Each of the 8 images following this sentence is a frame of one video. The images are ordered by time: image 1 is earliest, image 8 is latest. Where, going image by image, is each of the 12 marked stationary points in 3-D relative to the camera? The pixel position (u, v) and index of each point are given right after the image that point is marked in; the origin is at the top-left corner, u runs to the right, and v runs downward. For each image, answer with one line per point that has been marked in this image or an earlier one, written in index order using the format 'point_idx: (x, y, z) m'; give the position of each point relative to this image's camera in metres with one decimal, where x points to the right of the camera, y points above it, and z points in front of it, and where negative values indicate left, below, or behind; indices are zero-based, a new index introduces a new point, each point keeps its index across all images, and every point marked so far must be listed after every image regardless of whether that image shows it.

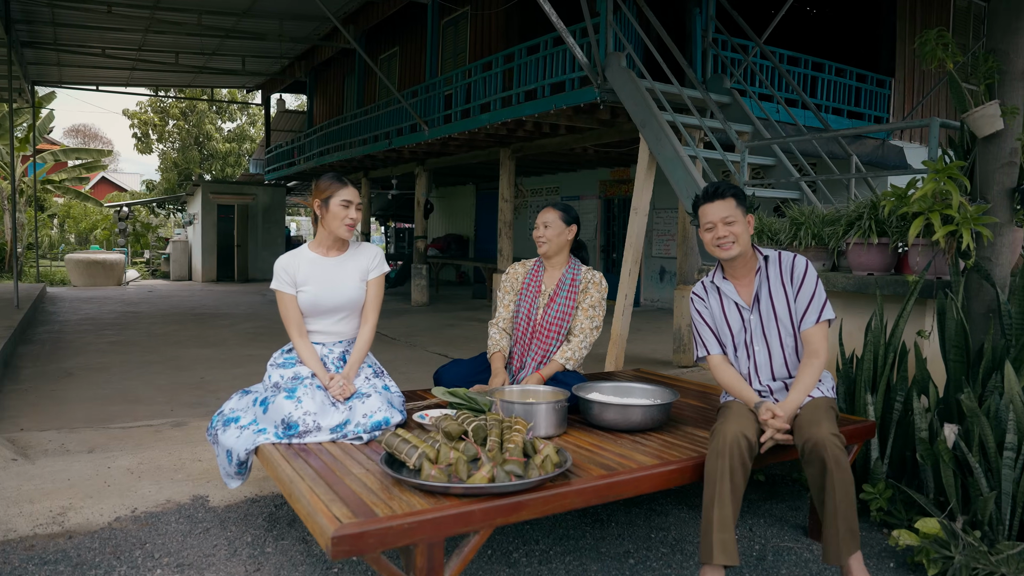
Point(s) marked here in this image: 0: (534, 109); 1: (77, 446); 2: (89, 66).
0: (+0.2, +1.6, +7.0) m
1: (-2.3, -0.8, +4.1) m
2: (-7.0, +3.7, +12.9) m
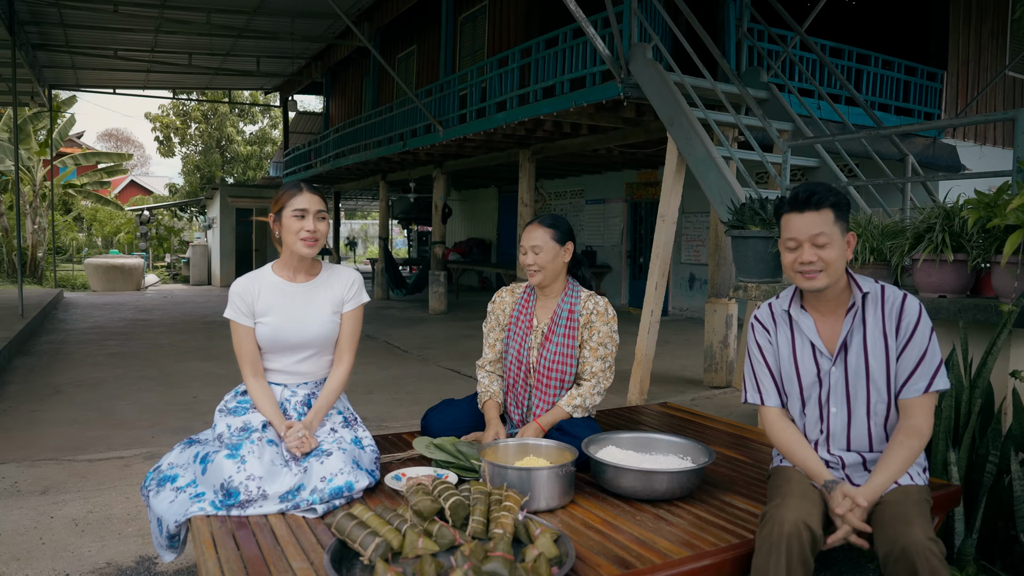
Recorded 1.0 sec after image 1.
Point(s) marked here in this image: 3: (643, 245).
0: (+0.3, +1.5, +6.5) m
1: (-2.3, -0.9, +3.6) m
2: (-6.6, +3.6, +12.6) m
3: (+2.0, +0.7, +12.1) m
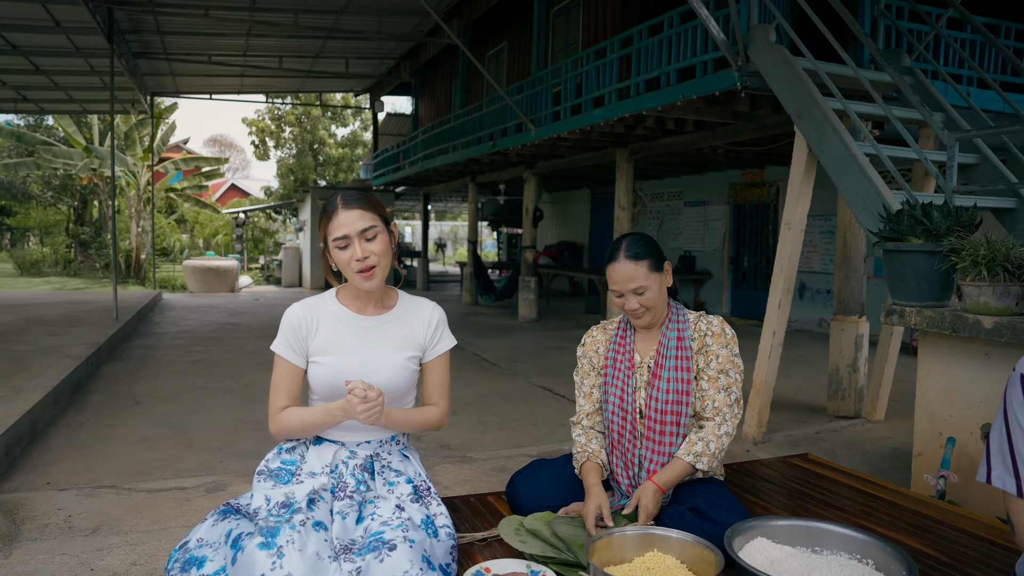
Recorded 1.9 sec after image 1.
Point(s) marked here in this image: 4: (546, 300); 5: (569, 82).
0: (+1.1, +1.4, +5.9) m
1: (-1.8, -1.0, +3.3) m
2: (-5.1, +3.5, +12.7) m
3: (+3.4, +0.5, +11.3) m
4: (+0.6, -0.2, +13.5) m
5: (+0.5, +2.0, +7.4) m
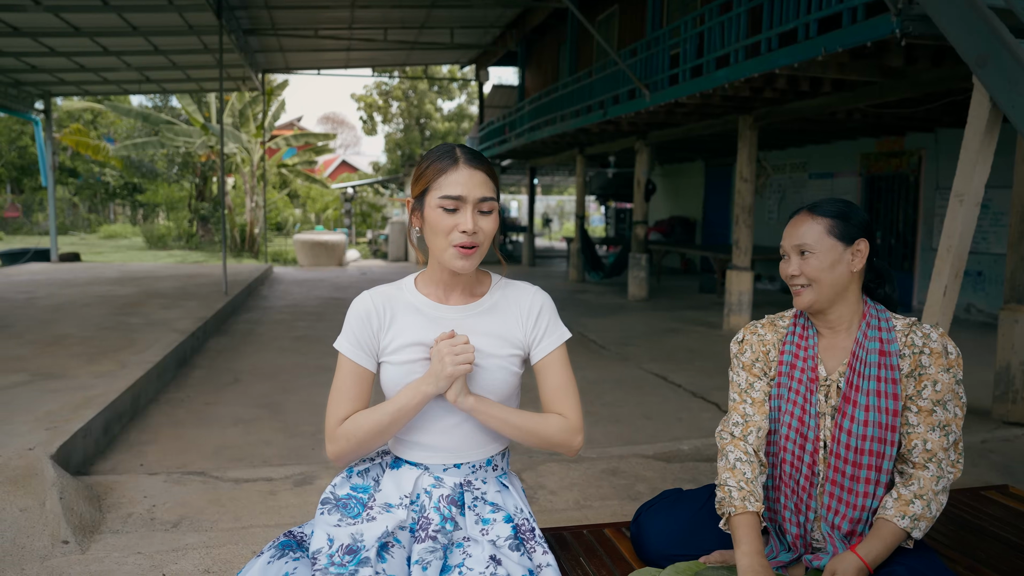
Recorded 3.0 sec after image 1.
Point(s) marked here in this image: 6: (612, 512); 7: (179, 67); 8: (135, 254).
0: (+1.9, +1.6, +5.2) m
1: (-1.4, -0.9, +3.1) m
2: (-3.3, +4.0, +12.7) m
3: (+4.9, +0.8, +10.3) m
4: (+2.4, +0.2, +12.9) m
5: (+1.5, +2.1, +6.7) m
6: (+0.4, -0.9, +3.1) m
7: (-5.2, +3.4, +12.0) m
8: (-8.7, +0.8, +17.9) m
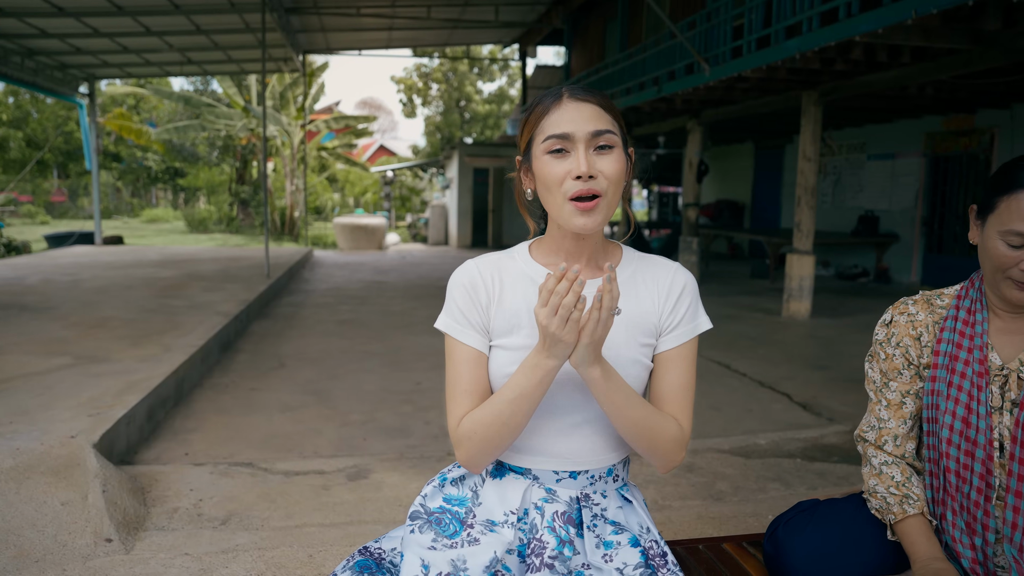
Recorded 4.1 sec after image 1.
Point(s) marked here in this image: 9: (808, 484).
0: (+2.3, +1.7, +4.8) m
1: (-1.1, -0.8, +2.9) m
2: (-2.6, +4.2, +12.5) m
3: (+5.5, +1.0, +9.7) m
4: (+3.1, +0.4, +12.5) m
5: (+2.0, +2.3, +6.3) m
6: (+0.7, -0.8, +2.8) m
7: (-4.5, +3.7, +11.8) m
8: (-7.8, +1.2, +17.9) m
9: (+1.2, -0.8, +3.2) m
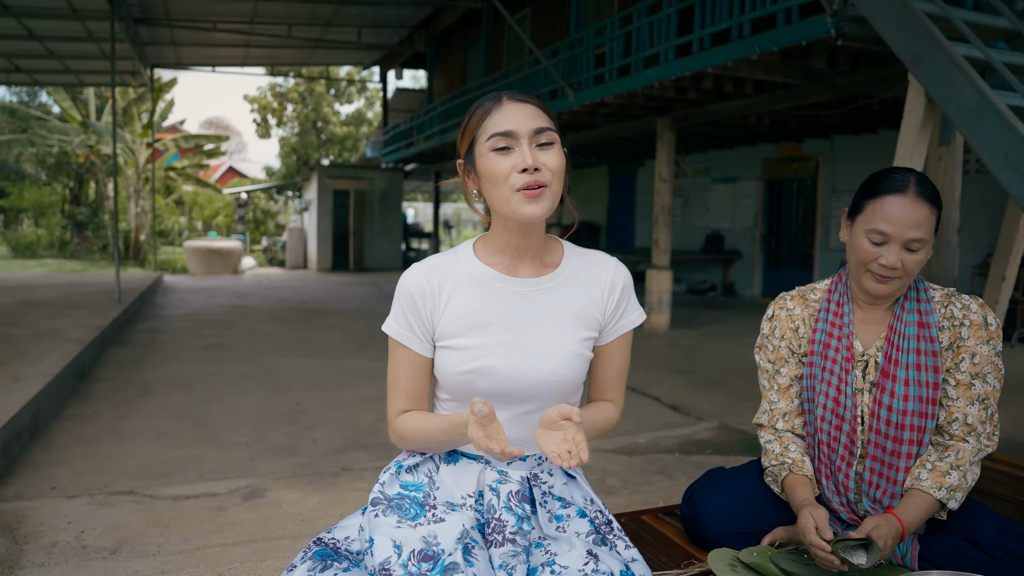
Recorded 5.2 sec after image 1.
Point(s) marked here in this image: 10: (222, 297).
0: (+1.5, +1.6, +5.3) m
1: (-1.5, -0.9, +2.7) m
2: (-4.8, +3.8, +12.1) m
3: (+3.7, +0.8, +10.7) m
4: (+0.9, +0.1, +13.0) m
5: (+0.9, +2.2, +6.8) m
6: (+0.3, -0.9, +3.0) m
7: (-6.5, +3.3, +11.0) m
8: (-10.8, +0.5, +16.3) m
9: (+0.8, -0.8, +3.5) m
10: (-4.4, -0.1, +11.8) m
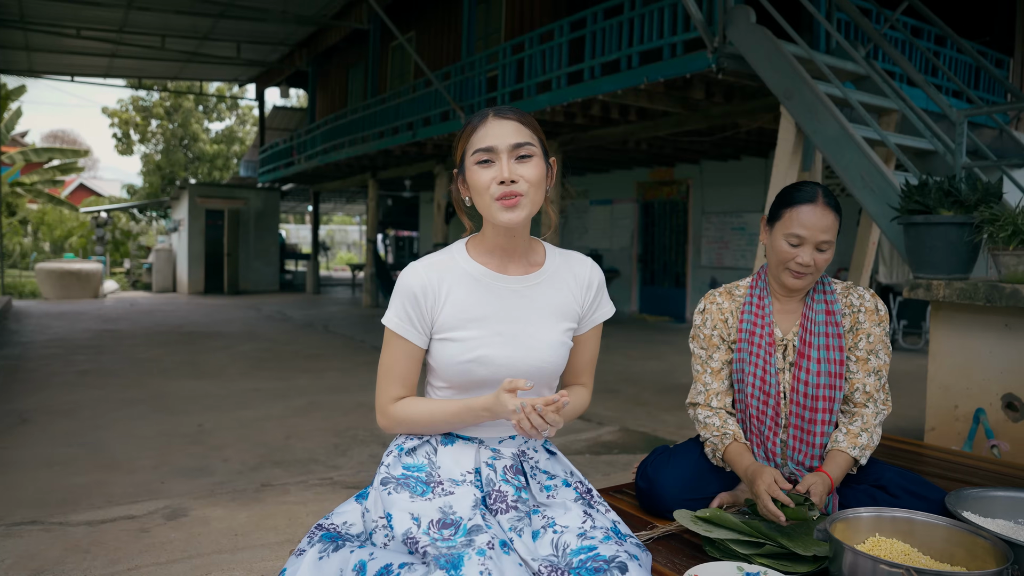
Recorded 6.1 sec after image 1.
0: (+0.8, +1.5, +5.7) m
1: (-1.7, -0.9, +2.6) m
2: (-6.6, +3.5, +11.4) m
3: (+2.1, +0.6, +11.4) m
4: (-1.0, -0.2, +13.1) m
5: (-0.1, +2.0, +7.0) m
6: (0.0, -0.9, +3.2) m
7: (-8.1, +2.9, +10.1) m
8: (-13.2, 0.0, +14.5) m
9: (+0.4, -0.9, +3.7) m
10: (-6.1, -0.5, +11.0) m
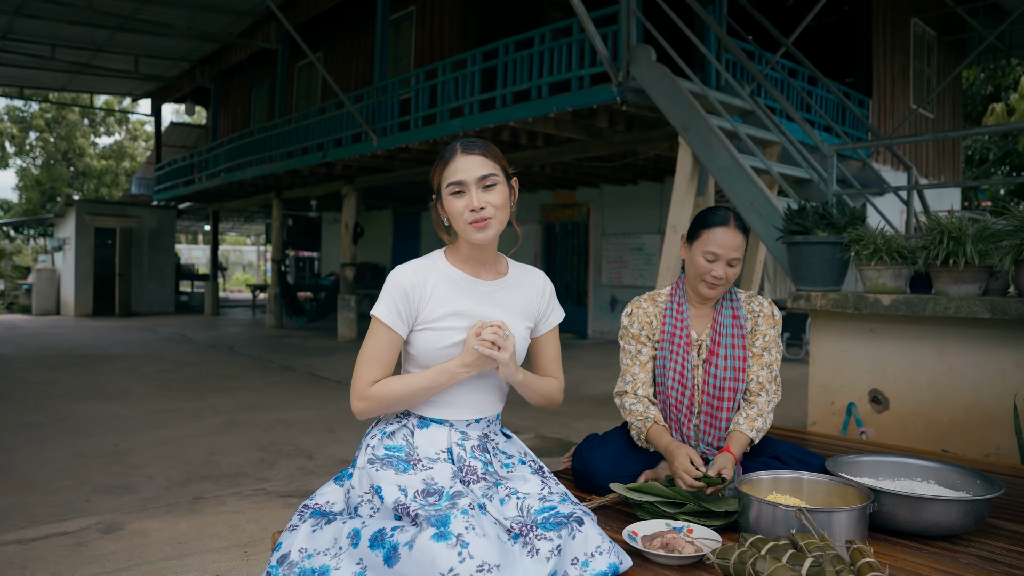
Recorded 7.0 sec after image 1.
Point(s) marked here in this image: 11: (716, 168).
0: (+0.1, +1.4, +6.0) m
1: (-1.9, -1.0, +2.6) m
2: (-7.9, +3.2, +10.8) m
3: (+0.7, +0.3, +11.8) m
4: (-2.6, -0.6, +13.1) m
5: (-0.9, +1.8, +7.3) m
6: (-0.3, -1.0, +3.4) m
7: (-9.2, +2.7, +9.3) m
8: (-14.8, -0.5, +12.9) m
9: (+0.1, -1.0, +4.0) m
10: (-7.4, -0.8, +10.4) m
11: (+1.2, +0.7, +4.5) m
